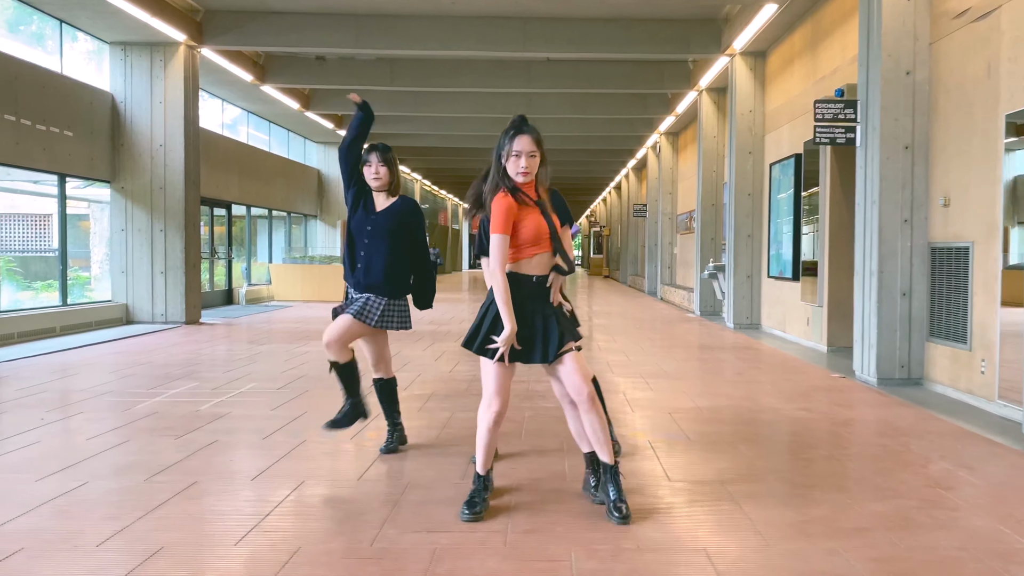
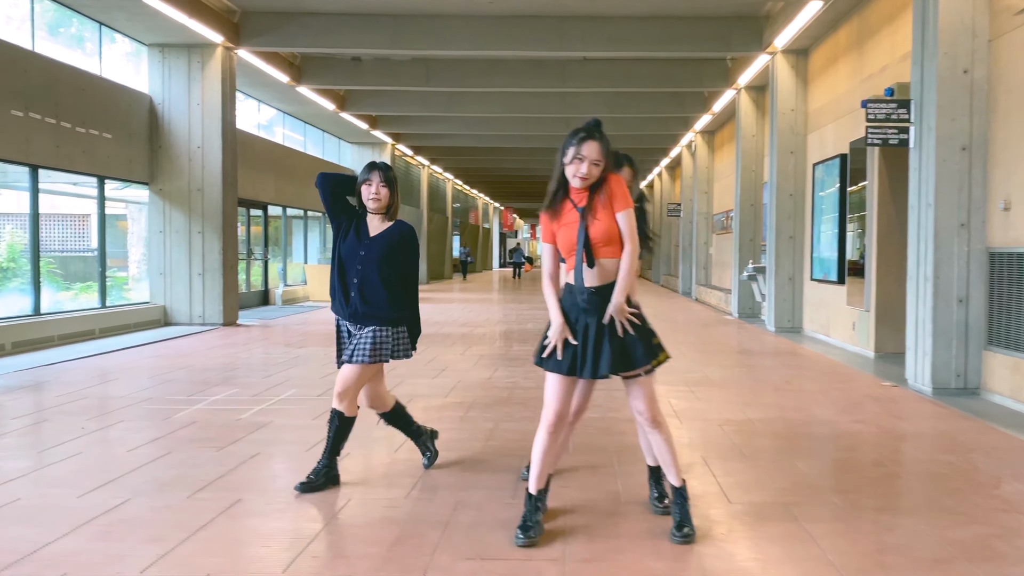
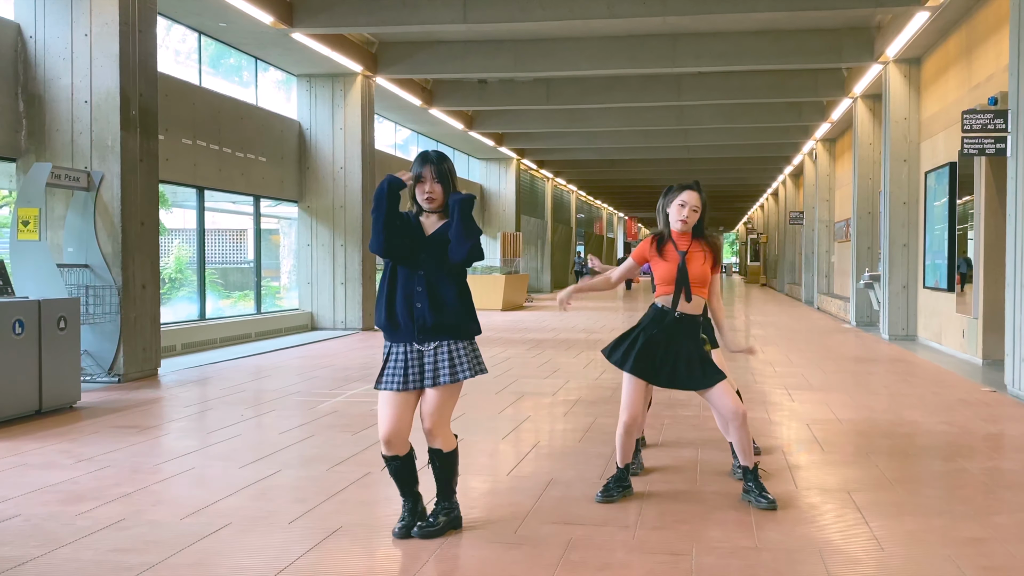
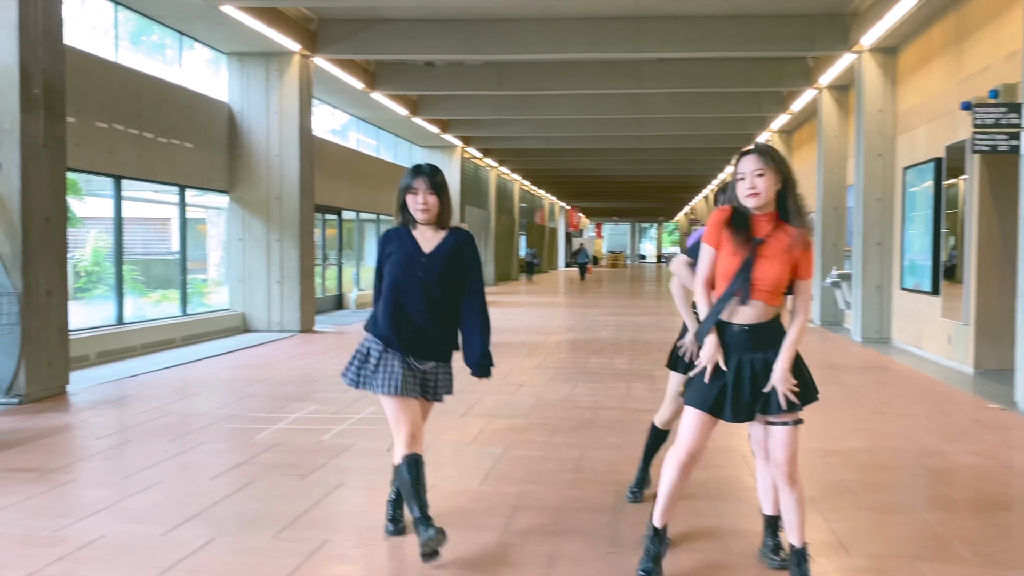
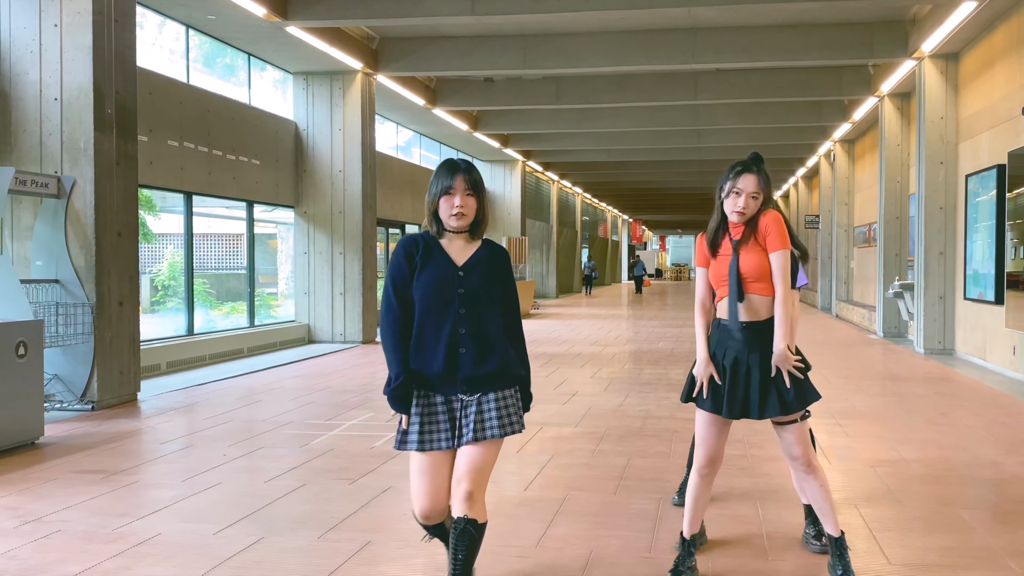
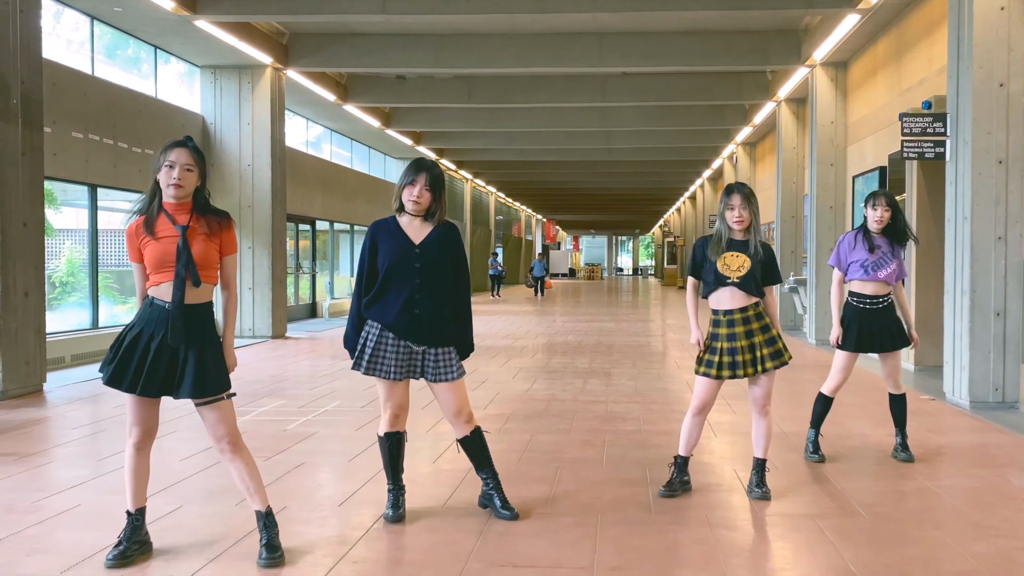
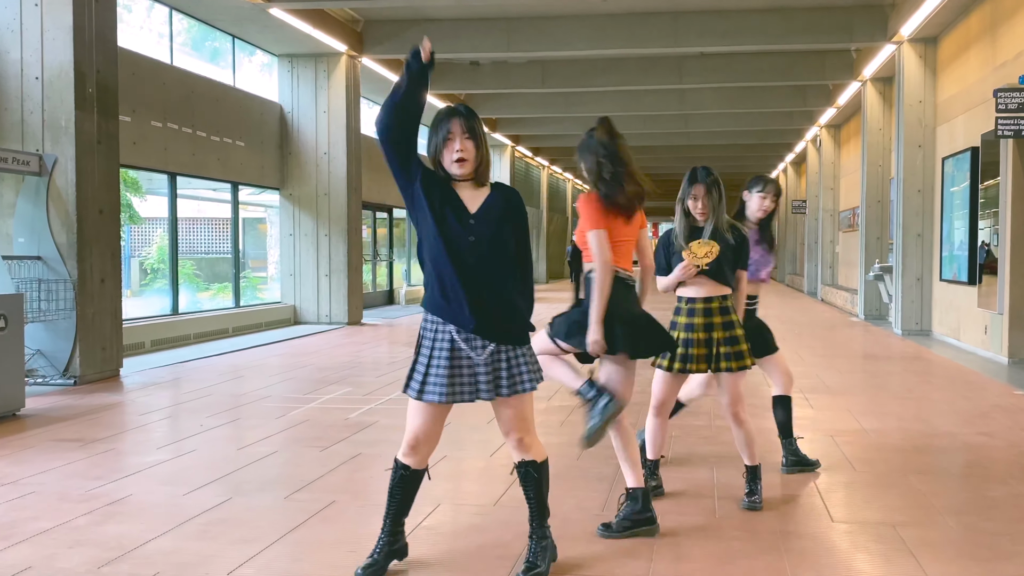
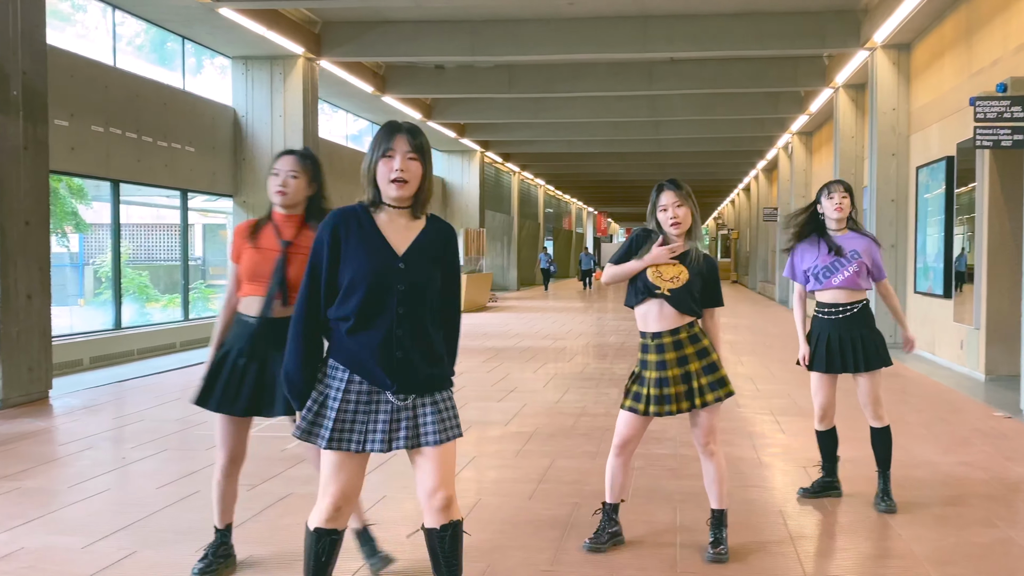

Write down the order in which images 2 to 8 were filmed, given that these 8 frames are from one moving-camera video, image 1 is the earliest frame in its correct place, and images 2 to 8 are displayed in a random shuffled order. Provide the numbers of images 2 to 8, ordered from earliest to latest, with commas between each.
2, 4, 5, 3, 7, 8, 6
